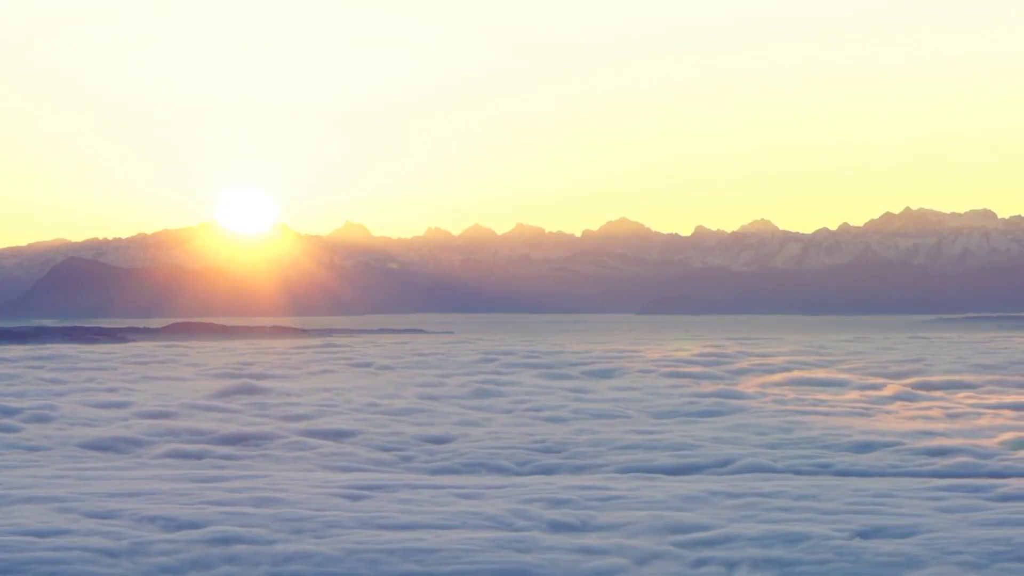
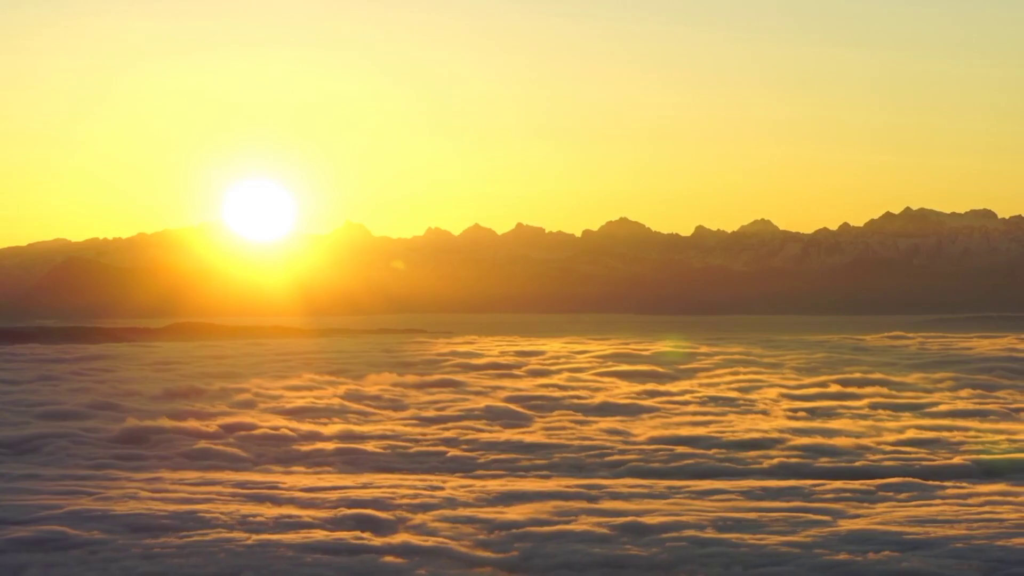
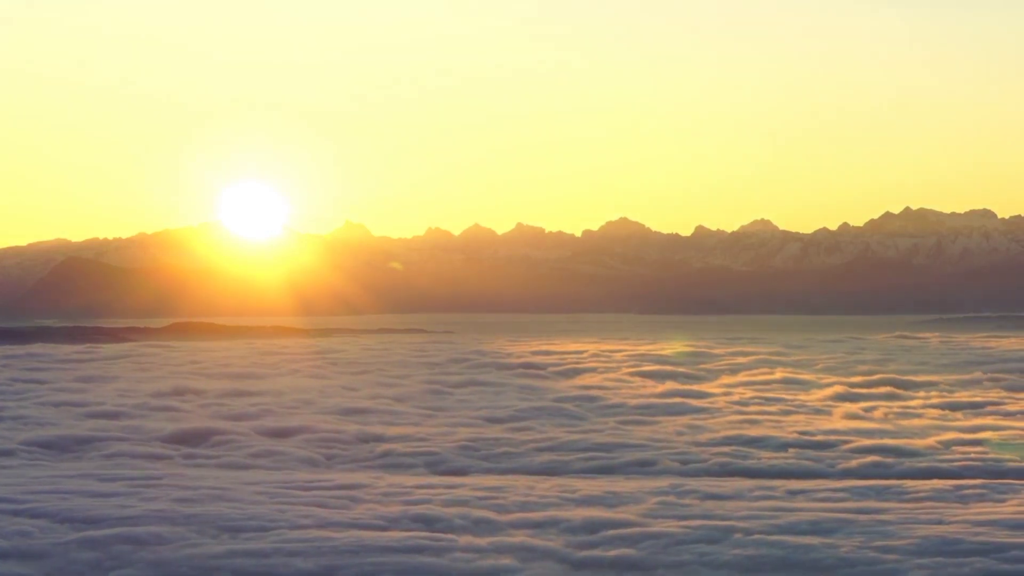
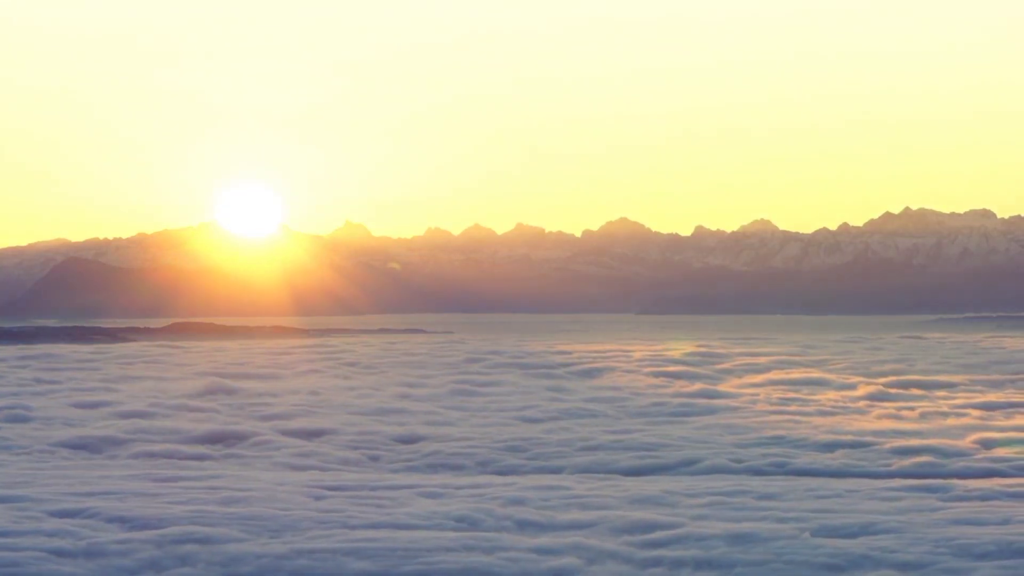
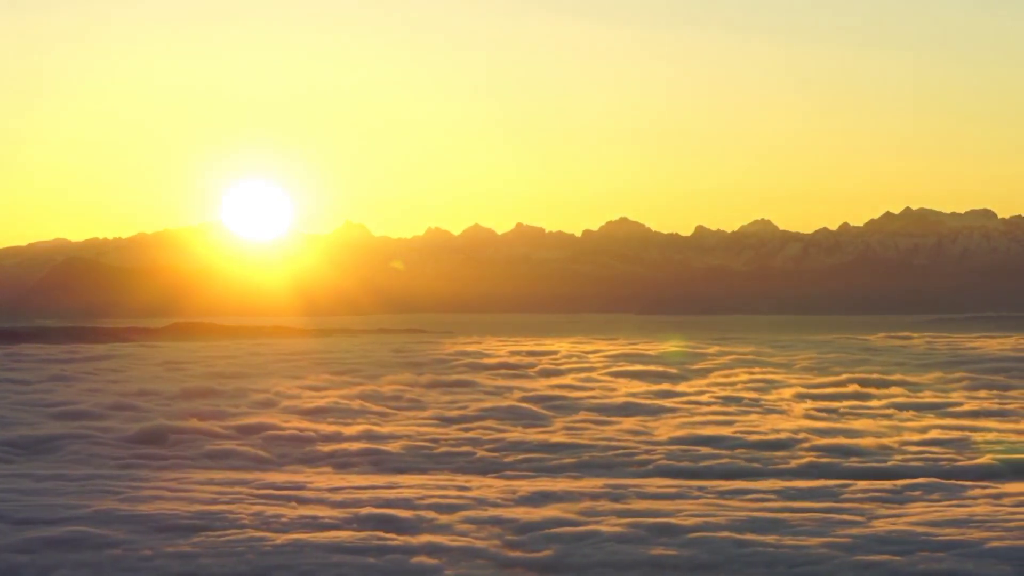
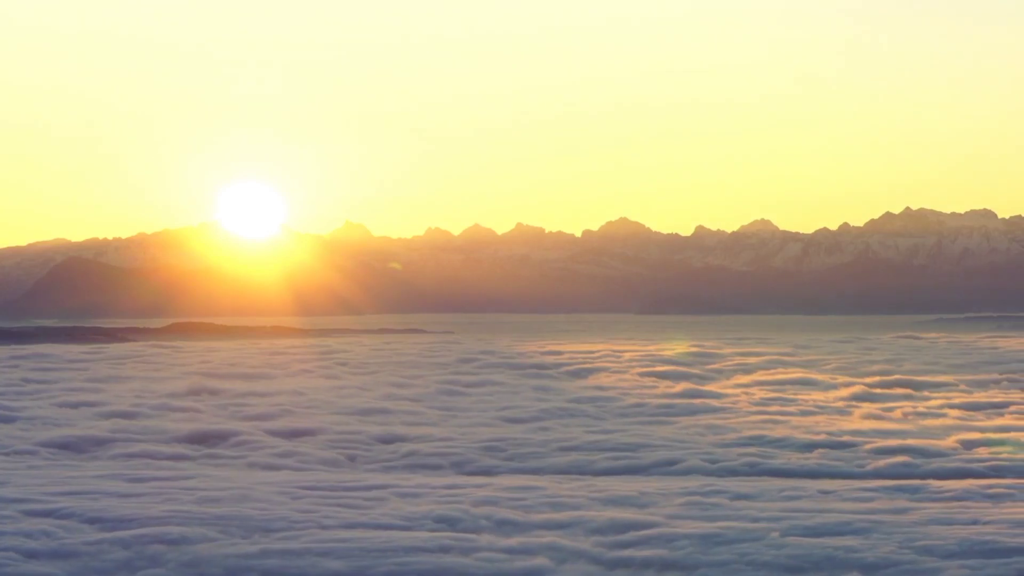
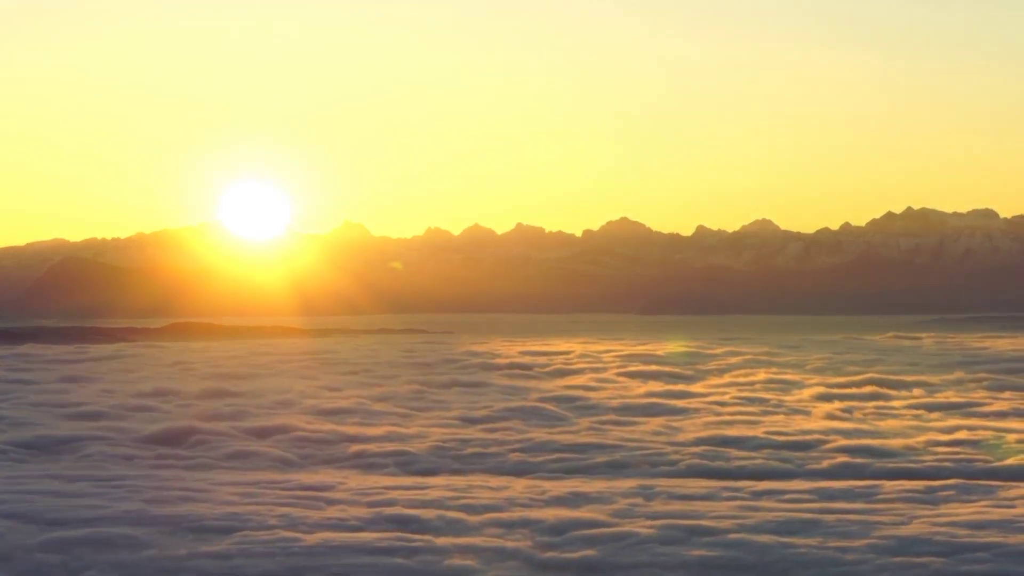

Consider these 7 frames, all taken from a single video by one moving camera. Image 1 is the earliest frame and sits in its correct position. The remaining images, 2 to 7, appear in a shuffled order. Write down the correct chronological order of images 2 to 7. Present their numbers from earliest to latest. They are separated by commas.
4, 6, 3, 7, 5, 2
